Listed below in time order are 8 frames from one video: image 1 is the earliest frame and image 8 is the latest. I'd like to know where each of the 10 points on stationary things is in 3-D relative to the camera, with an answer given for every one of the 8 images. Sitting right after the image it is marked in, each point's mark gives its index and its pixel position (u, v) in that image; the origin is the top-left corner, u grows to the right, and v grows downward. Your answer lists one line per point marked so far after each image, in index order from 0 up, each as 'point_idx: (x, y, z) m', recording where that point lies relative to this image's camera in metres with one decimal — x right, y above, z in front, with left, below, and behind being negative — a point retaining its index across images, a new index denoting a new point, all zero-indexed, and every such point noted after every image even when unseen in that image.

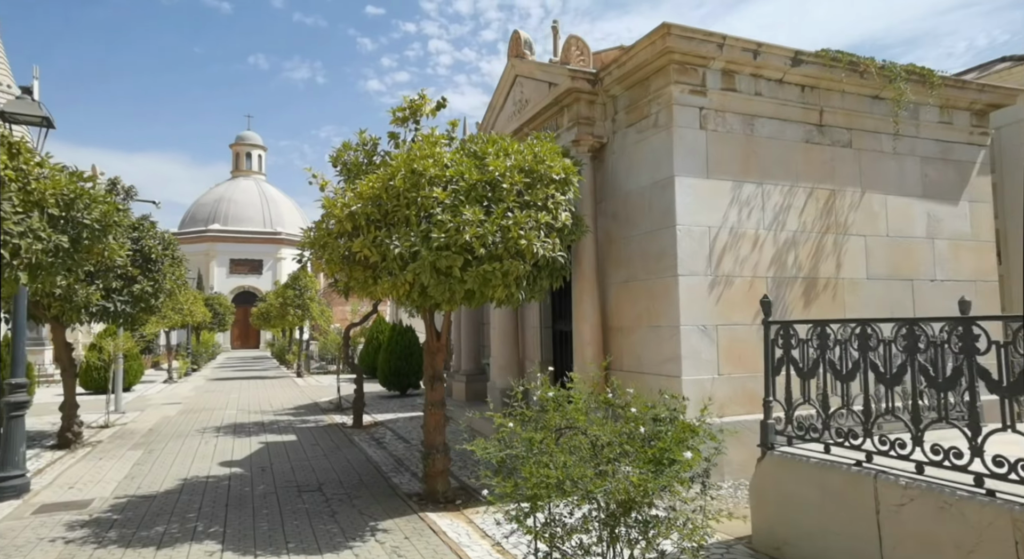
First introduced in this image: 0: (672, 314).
0: (+1.8, -0.4, +7.0) m
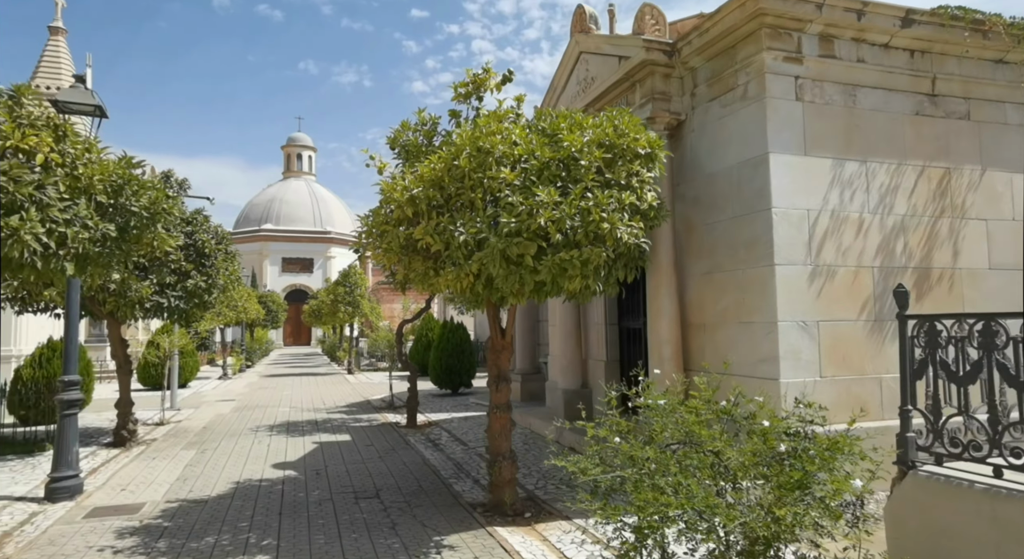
0: (+2.5, -0.3, +6.2) m
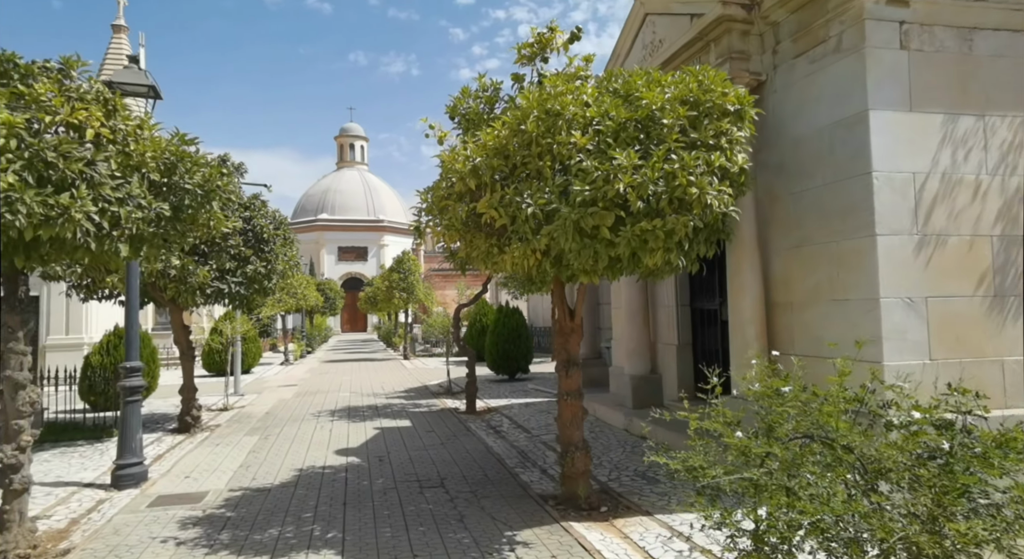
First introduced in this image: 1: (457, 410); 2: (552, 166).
0: (+3.2, 0.0, +5.6) m
1: (-1.0, -2.4, +11.5) m
2: (+0.3, +0.9, +4.9) m
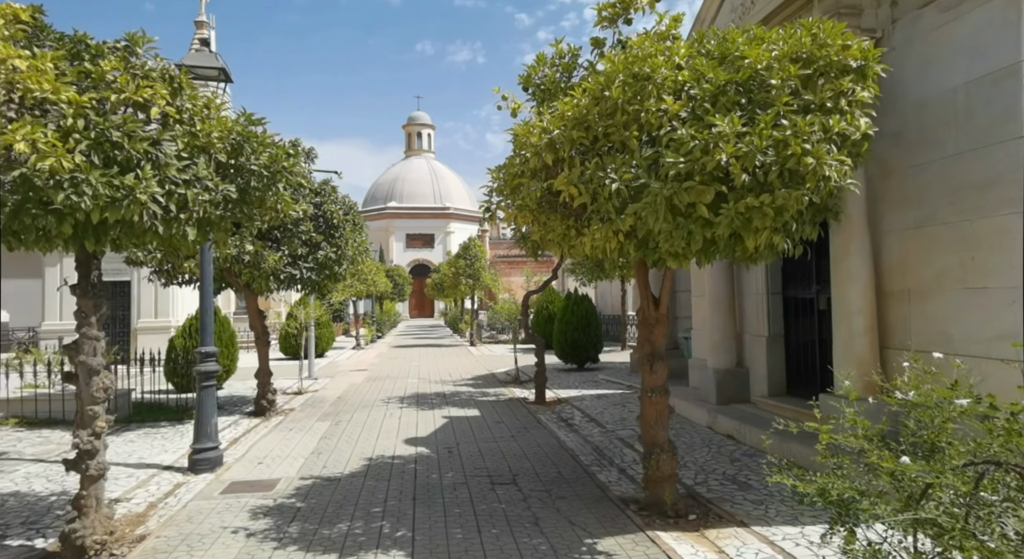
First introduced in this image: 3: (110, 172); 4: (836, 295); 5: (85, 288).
0: (+3.8, +0.1, +4.8) m
1: (+0.3, -2.2, +11.2) m
2: (+0.9, +1.0, +4.4) m
3: (-2.6, +0.7, +4.1) m
4: (+3.1, -0.1, +6.1) m
5: (-3.2, -0.1, +4.7) m
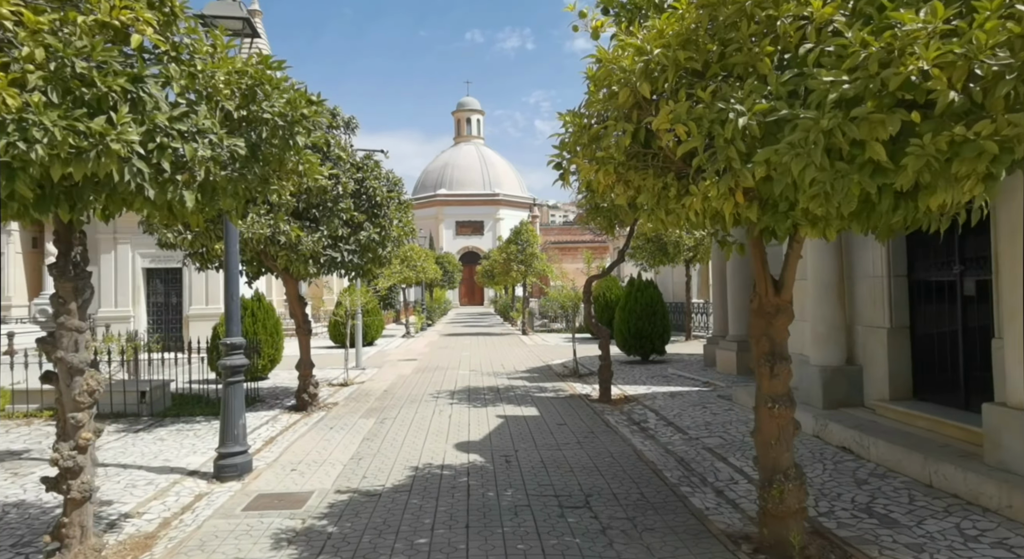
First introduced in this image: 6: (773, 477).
0: (+4.3, +0.2, +3.3) m
1: (+1.3, -1.9, +10.1) m
2: (+1.3, +1.1, +3.2) m
3: (-2.2, +0.8, +3.2) m
4: (+3.7, 0.0, +4.7) m
5: (-2.7, +0.1, +3.8) m
6: (+1.7, -1.3, +4.1) m
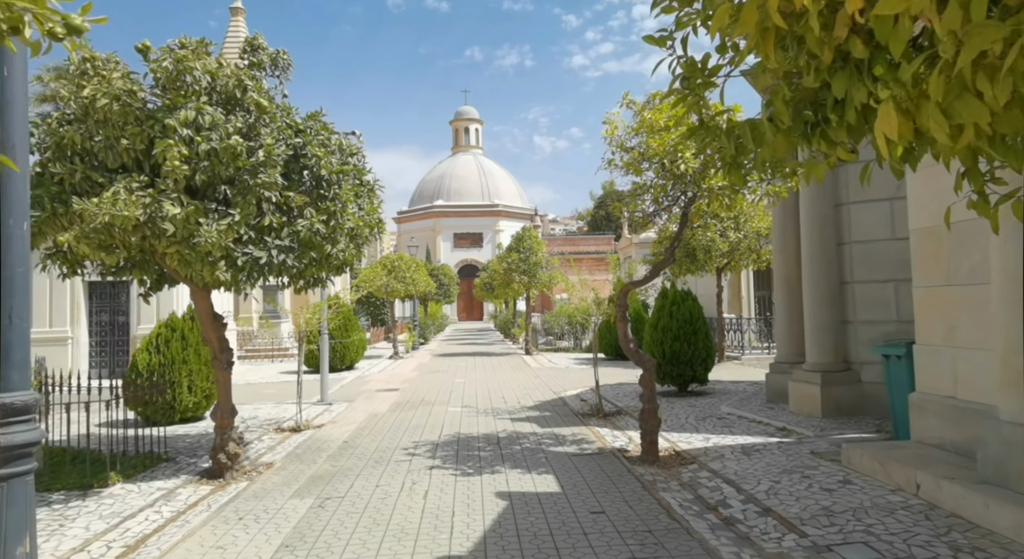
0: (+4.3, +0.3, +0.5) m
1: (+1.3, -2.0, +7.2) m
2: (+1.4, +1.2, +0.4) m
3: (-2.2, +0.9, +0.4) m
4: (+3.8, +0.1, +1.9) m
5: (-2.7, +0.1, +1.0) m
6: (+1.8, -1.3, +1.2) m
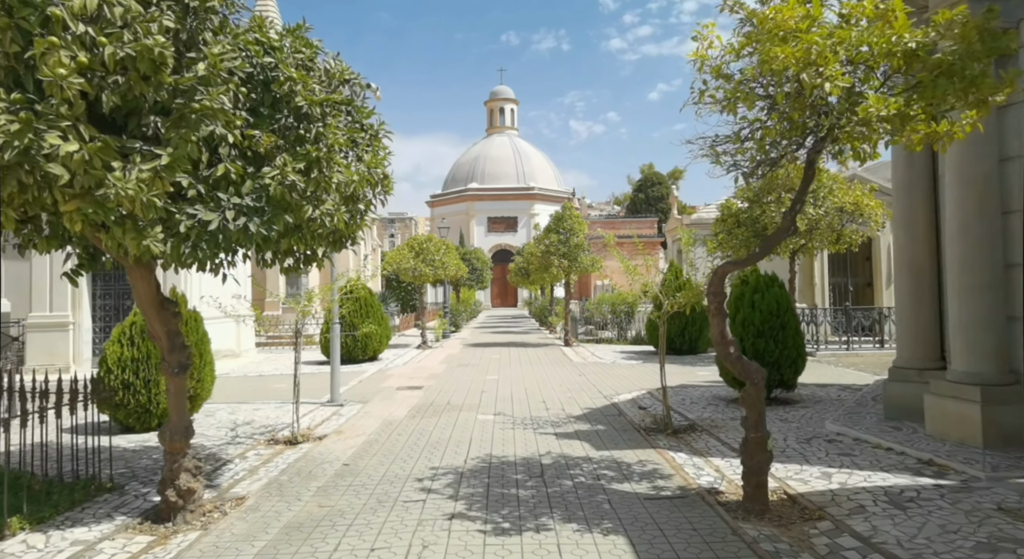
0: (+4.4, +0.3, -1.6) m
1: (+1.7, -1.8, +5.2) m
2: (+1.5, +1.2, -1.6) m
3: (-2.1, +0.9, -1.5) m
4: (+3.9, +0.1, -0.3) m
5: (-2.6, +0.2, -0.8) m
6: (+1.9, -1.2, -0.7) m
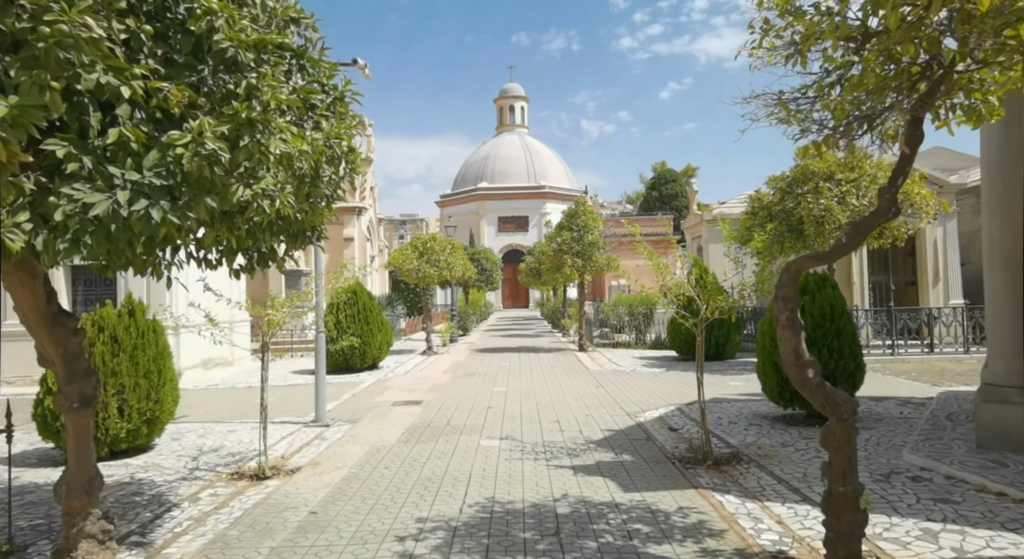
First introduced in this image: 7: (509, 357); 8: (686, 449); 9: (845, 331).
0: (+4.3, +0.3, -3.0) m
1: (+1.8, -1.8, +3.9) m
2: (+1.3, +1.2, -2.9) m
3: (-2.2, +0.9, -2.7) m
4: (+3.8, +0.1, -1.6) m
5: (-2.7, +0.1, -2.0) m
6: (+1.8, -1.2, -2.0) m
7: (-0.1, -2.2, +17.7) m
8: (+1.9, -1.8, +6.8) m
9: (+4.0, -0.6, +7.4) m
